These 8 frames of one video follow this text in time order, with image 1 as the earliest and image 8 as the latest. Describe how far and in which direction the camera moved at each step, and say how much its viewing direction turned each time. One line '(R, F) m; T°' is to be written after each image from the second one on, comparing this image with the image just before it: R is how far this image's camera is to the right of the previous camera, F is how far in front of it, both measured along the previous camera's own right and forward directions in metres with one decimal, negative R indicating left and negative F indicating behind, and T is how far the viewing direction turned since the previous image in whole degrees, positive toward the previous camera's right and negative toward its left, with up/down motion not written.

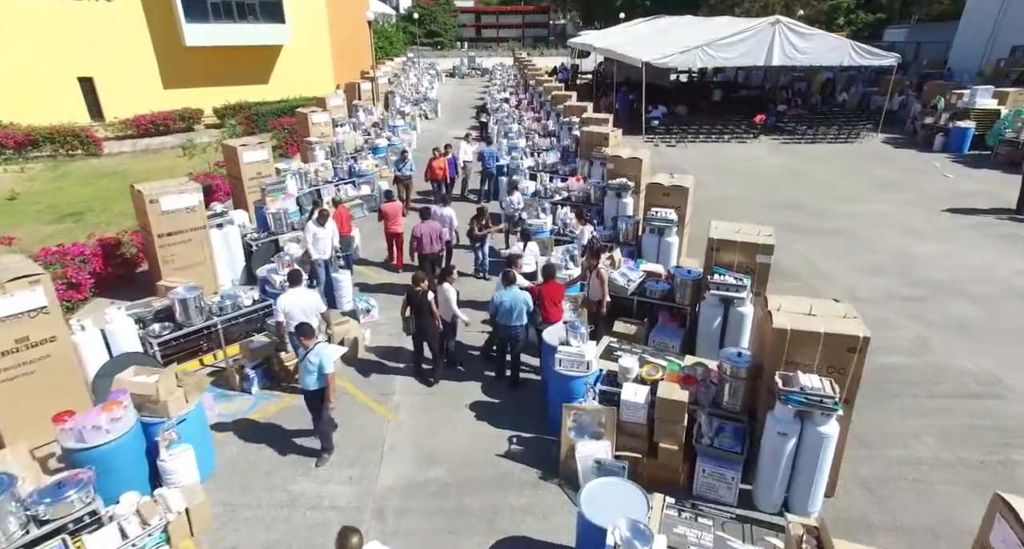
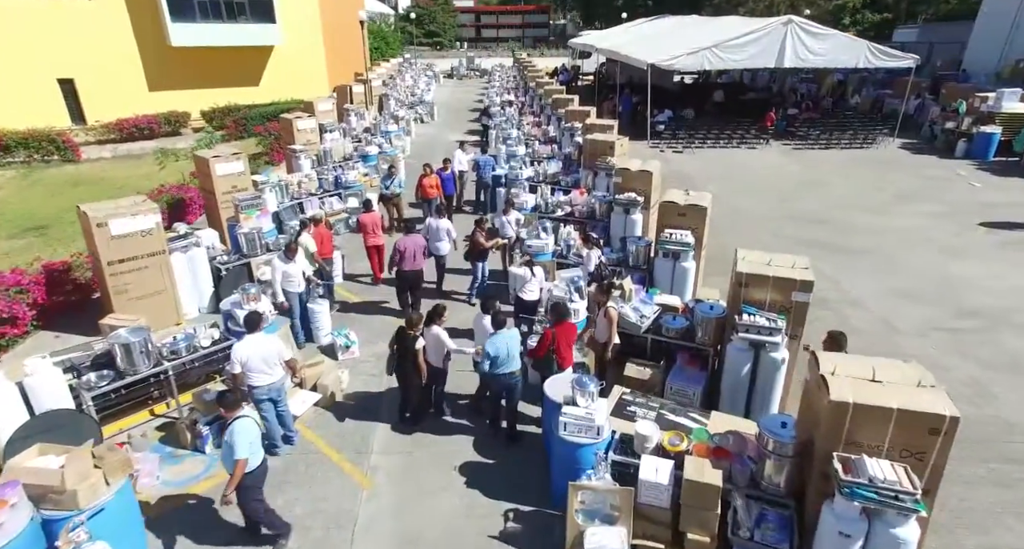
(0.0, +0.9) m; 0°
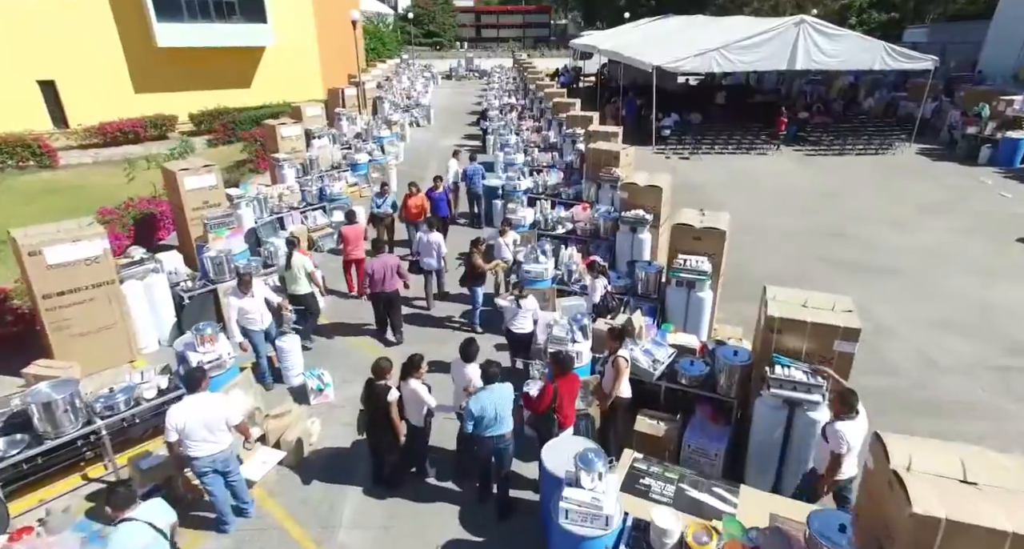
(+0.1, +0.8) m; 0°
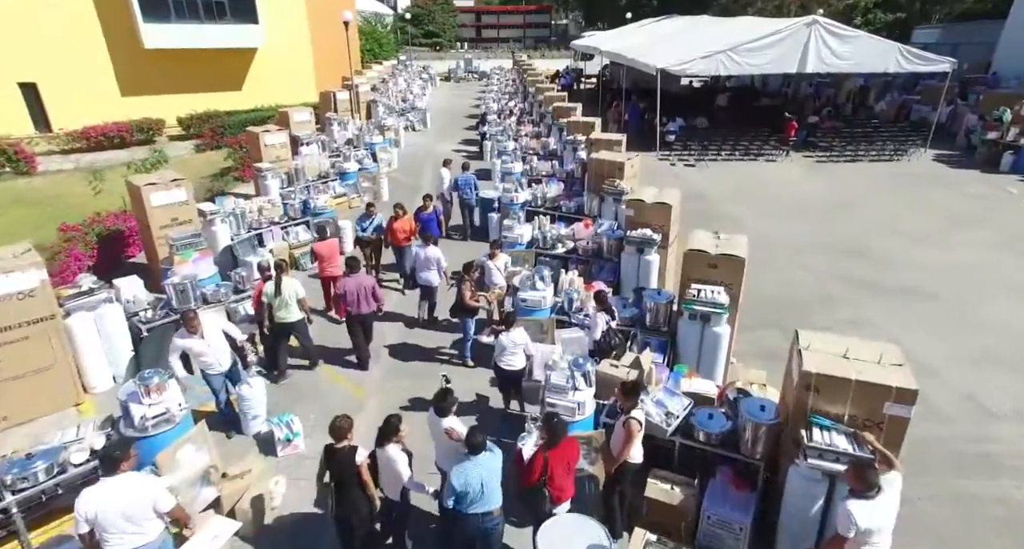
(+0.1, +0.7) m; 0°
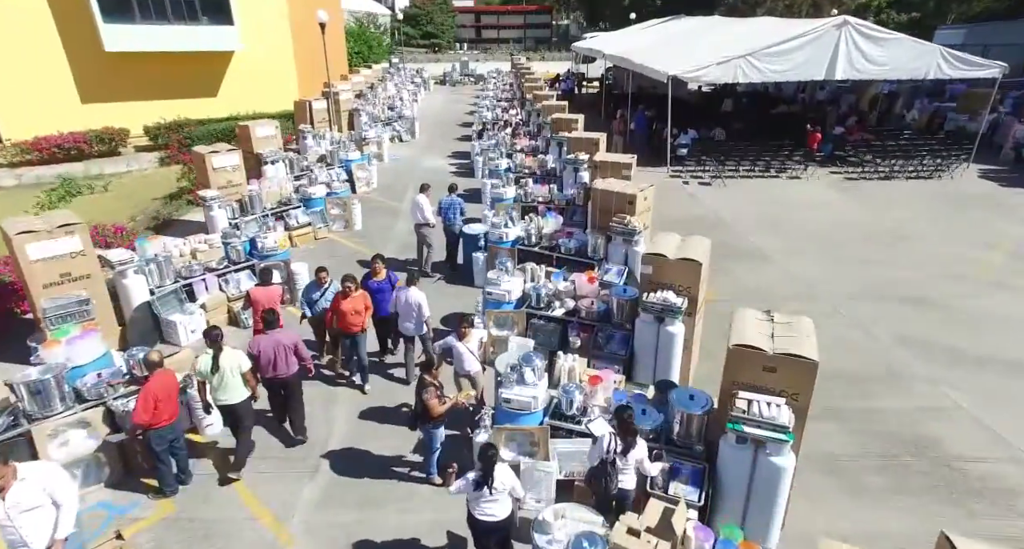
(+0.2, +1.8) m; 0°
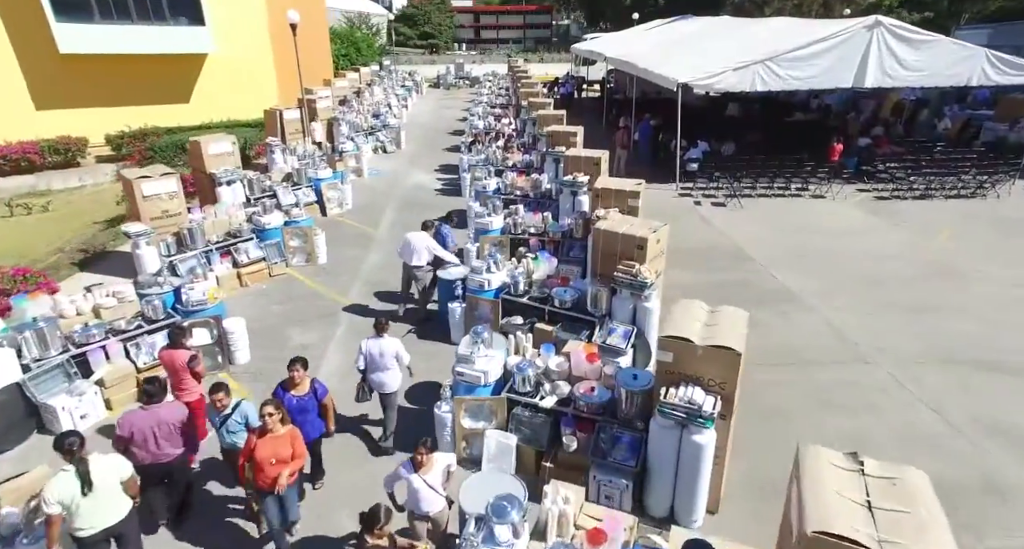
(+0.2, +1.6) m; 0°
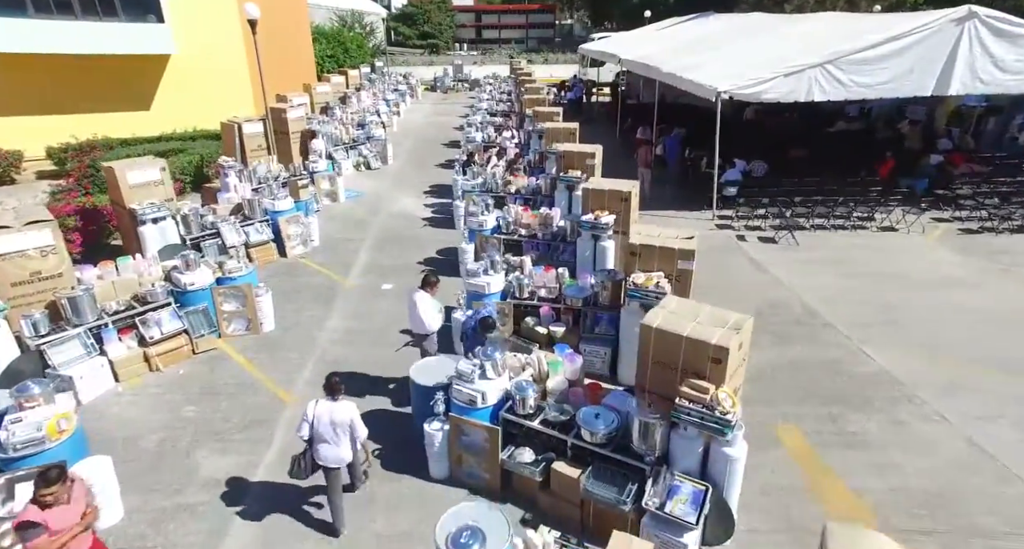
(0.0, +2.4) m; 0°
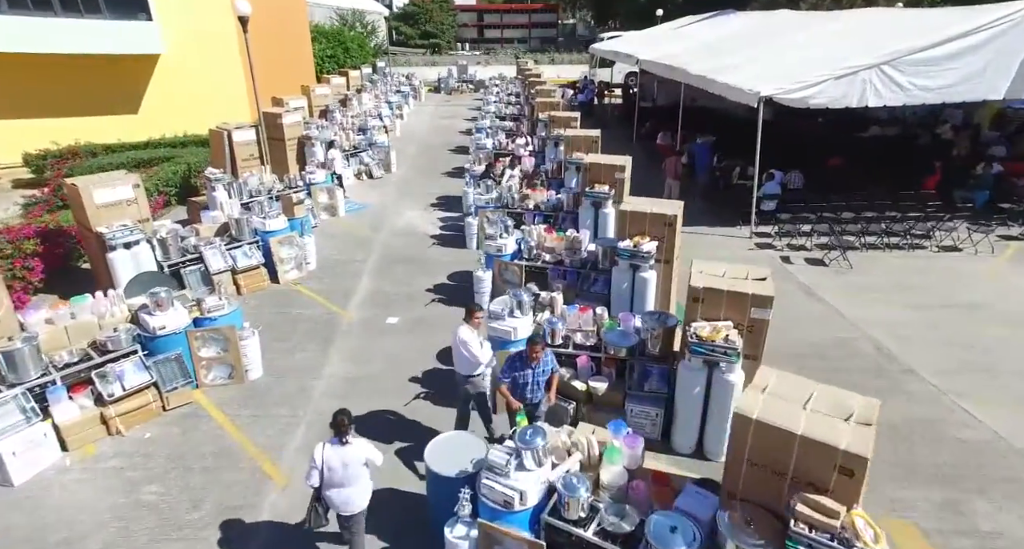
(-0.3, +1.2) m; 0°
